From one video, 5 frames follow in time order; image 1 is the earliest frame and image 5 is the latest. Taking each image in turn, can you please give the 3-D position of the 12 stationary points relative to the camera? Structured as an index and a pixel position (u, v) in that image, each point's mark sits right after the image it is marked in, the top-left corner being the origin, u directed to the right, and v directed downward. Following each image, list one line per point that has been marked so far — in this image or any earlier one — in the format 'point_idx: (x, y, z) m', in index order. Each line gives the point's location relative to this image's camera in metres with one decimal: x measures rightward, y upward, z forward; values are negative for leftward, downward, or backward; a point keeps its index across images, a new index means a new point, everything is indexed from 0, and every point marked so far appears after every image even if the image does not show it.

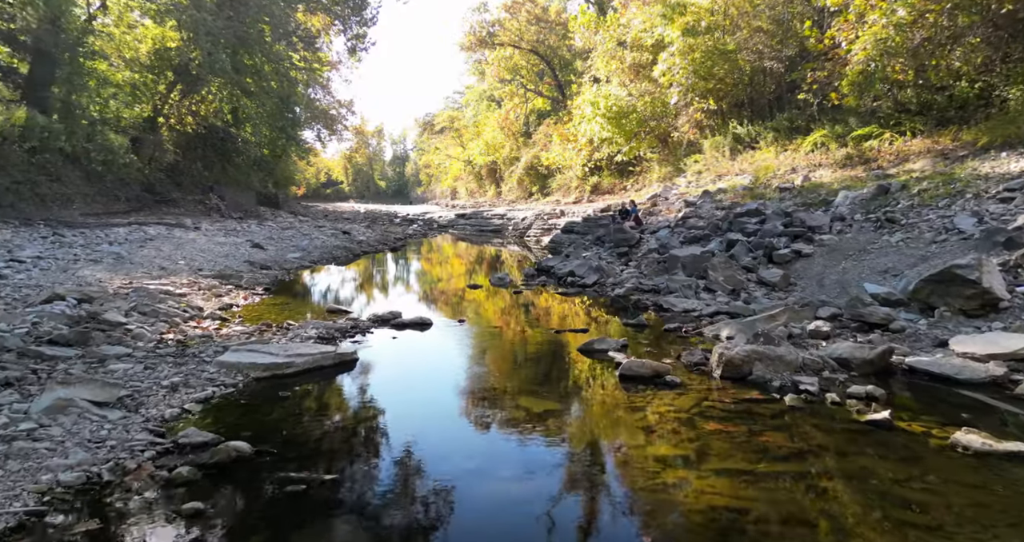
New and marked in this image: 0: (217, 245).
0: (-8.5, +0.8, +18.3) m
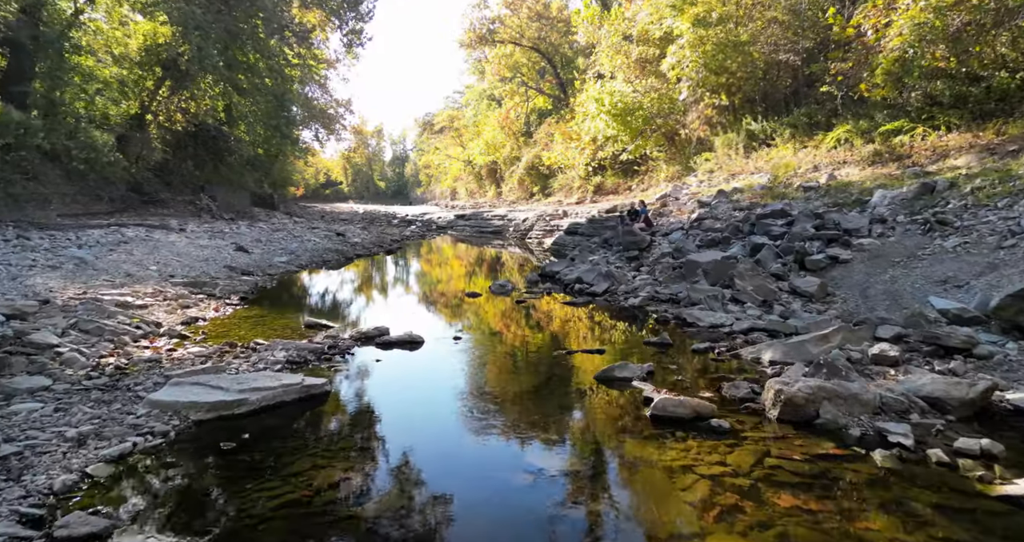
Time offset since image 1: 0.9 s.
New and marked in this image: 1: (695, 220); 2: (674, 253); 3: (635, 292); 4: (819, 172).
0: (-8.5, +0.6, +17.1) m
1: (+4.7, +1.3, +16.4) m
2: (+3.7, +0.4, +14.4) m
3: (+2.5, -0.4, +12.8) m
4: (+7.8, +2.5, +16.2) m
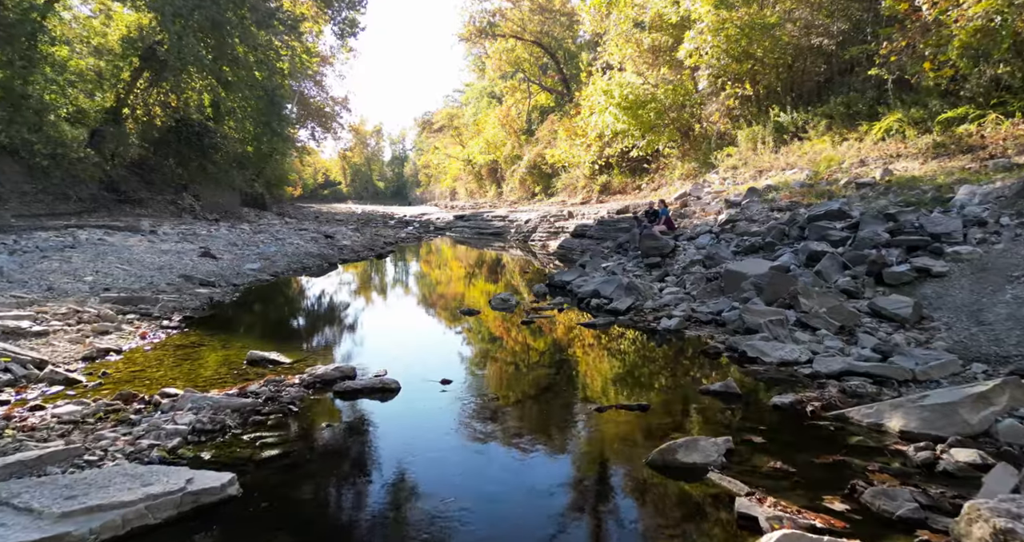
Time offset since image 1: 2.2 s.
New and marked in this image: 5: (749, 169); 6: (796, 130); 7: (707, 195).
0: (-8.4, +0.4, +15.0) m
1: (+4.8, +1.1, +14.3) m
2: (+3.8, +0.2, +12.3) m
3: (+2.6, -0.6, +10.7) m
4: (+7.9, +2.3, +14.1) m
5: (+7.1, +3.0, +19.0) m
6: (+8.6, +4.3, +19.4) m
7: (+5.7, +2.2, +18.5) m
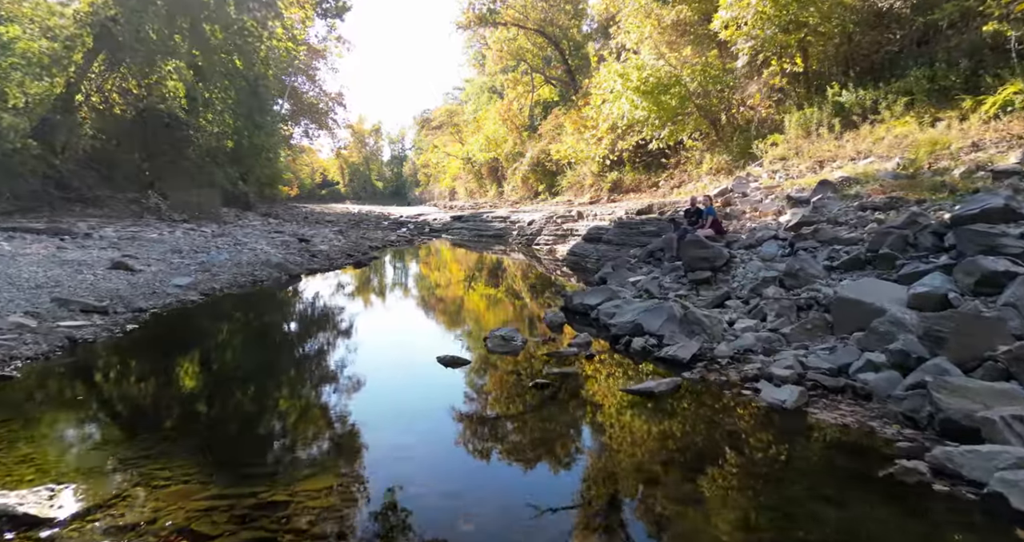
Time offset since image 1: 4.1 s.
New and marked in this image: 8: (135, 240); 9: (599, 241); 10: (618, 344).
0: (-8.3, +0.1, +11.5) m
1: (+4.8, +0.8, +10.8) m
2: (+3.8, -0.1, +8.8) m
3: (+2.6, -1.0, +7.2) m
4: (+7.9, +2.0, +10.6) m
5: (+7.1, +2.7, +15.5) m
6: (+8.7, +4.0, +15.8) m
7: (+5.7, +1.9, +15.0) m
8: (-10.2, +0.8, +17.2) m
9: (+2.6, +0.8, +18.7) m
10: (+1.4, -0.9, +9.0) m
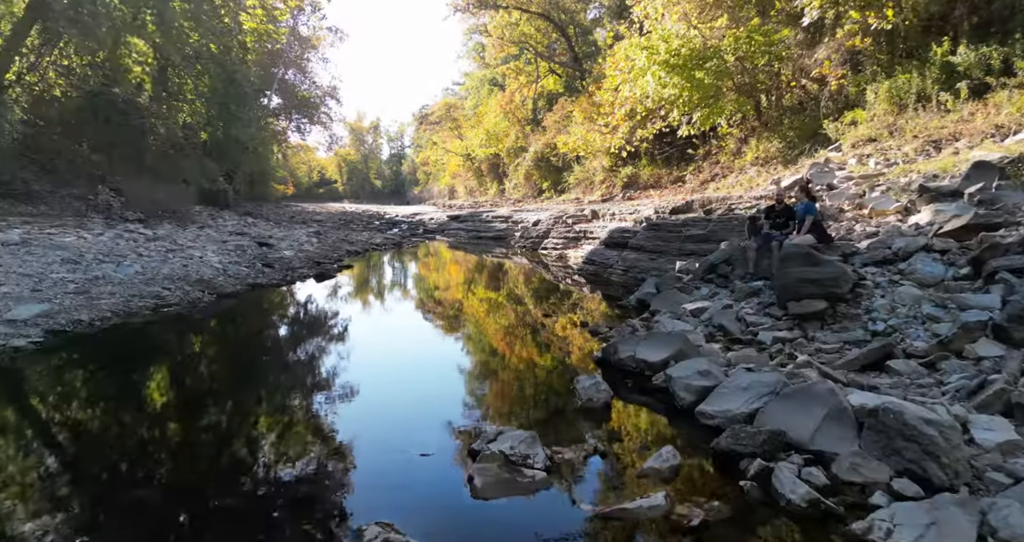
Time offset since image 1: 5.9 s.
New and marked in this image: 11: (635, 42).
0: (-8.3, -0.2, +7.6) m
1: (+4.9, +0.4, +6.8) m
2: (+3.9, -0.4, +4.8) m
3: (+2.7, -1.3, +3.2) m
4: (+8.0, +1.7, +6.6) m
5: (+7.2, +2.4, +11.5) m
6: (+8.8, +3.6, +11.8) m
7: (+5.8, +1.6, +11.0) m
8: (-10.1, +0.5, +13.3) m
9: (+2.7, +0.5, +14.8) m
10: (+1.5, -1.2, +5.0) m
11: (+3.9, +7.1, +19.6) m
